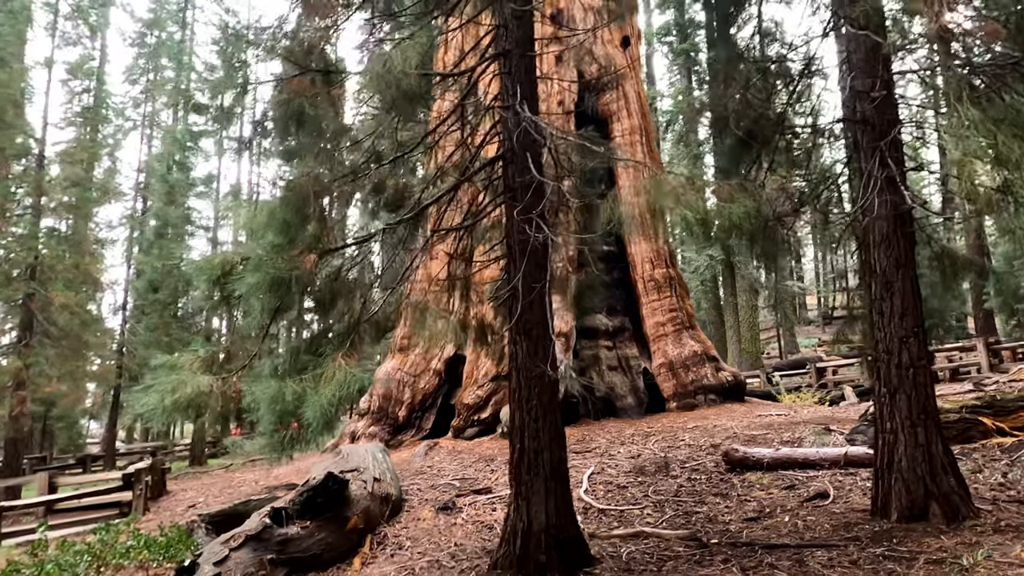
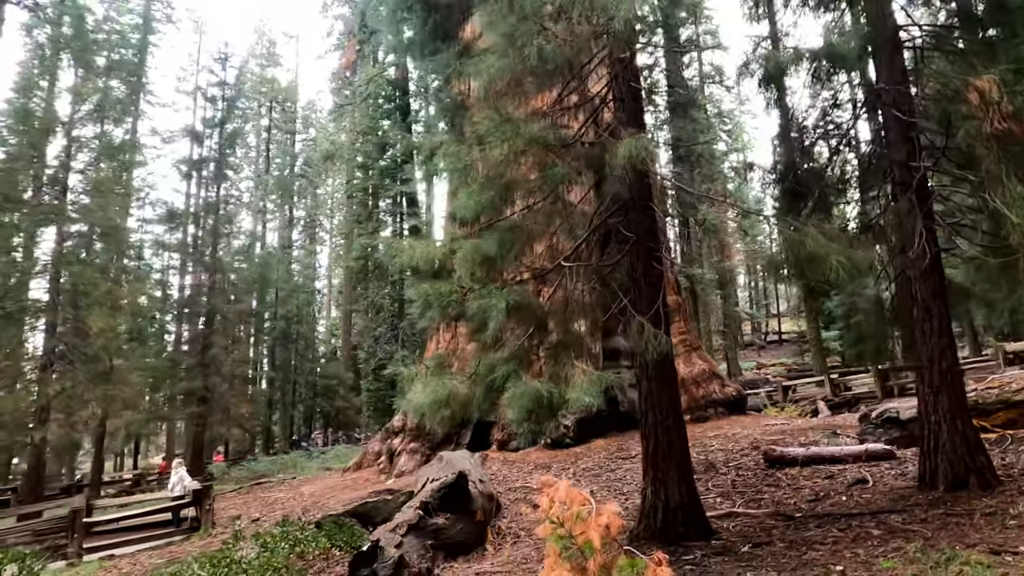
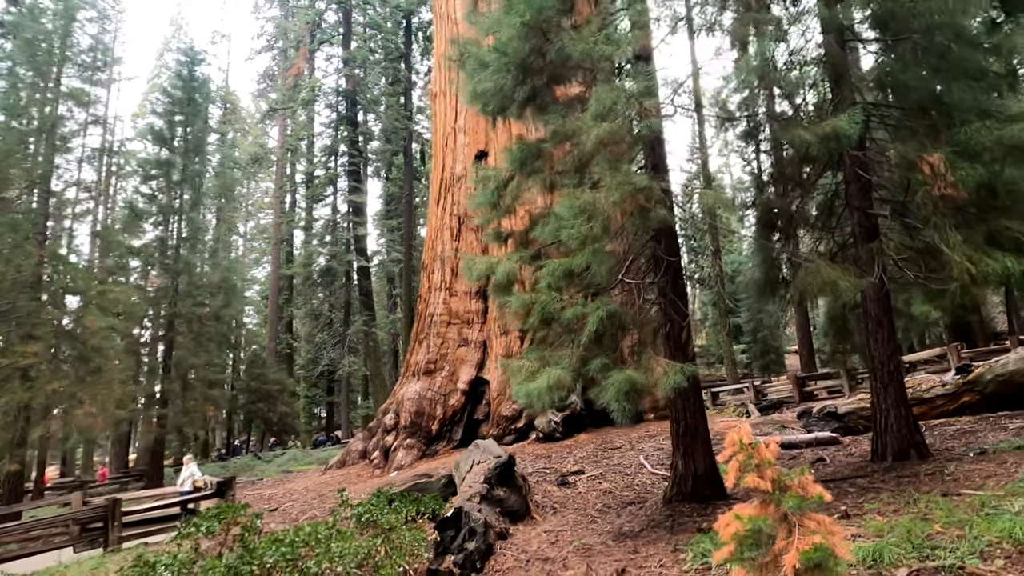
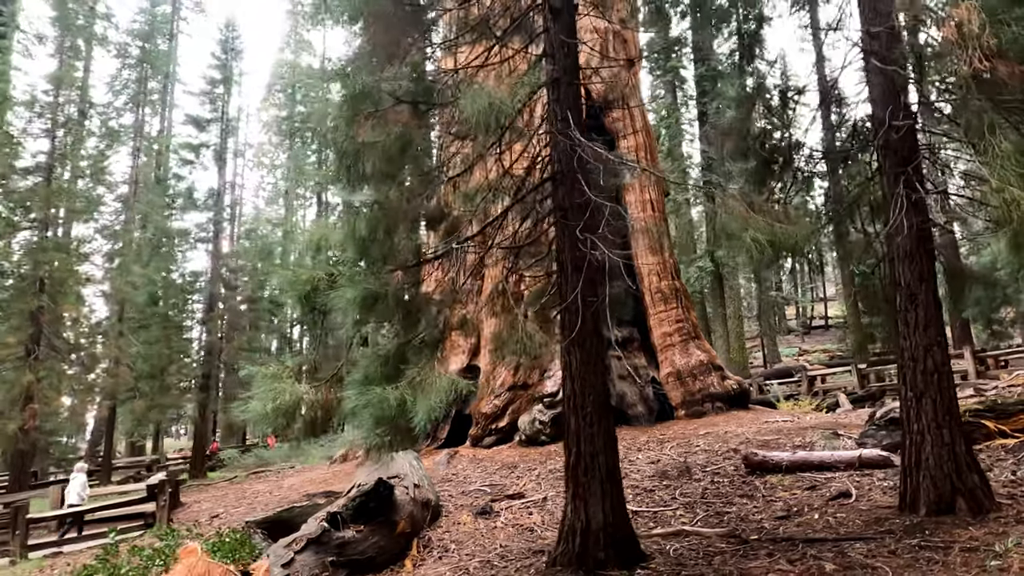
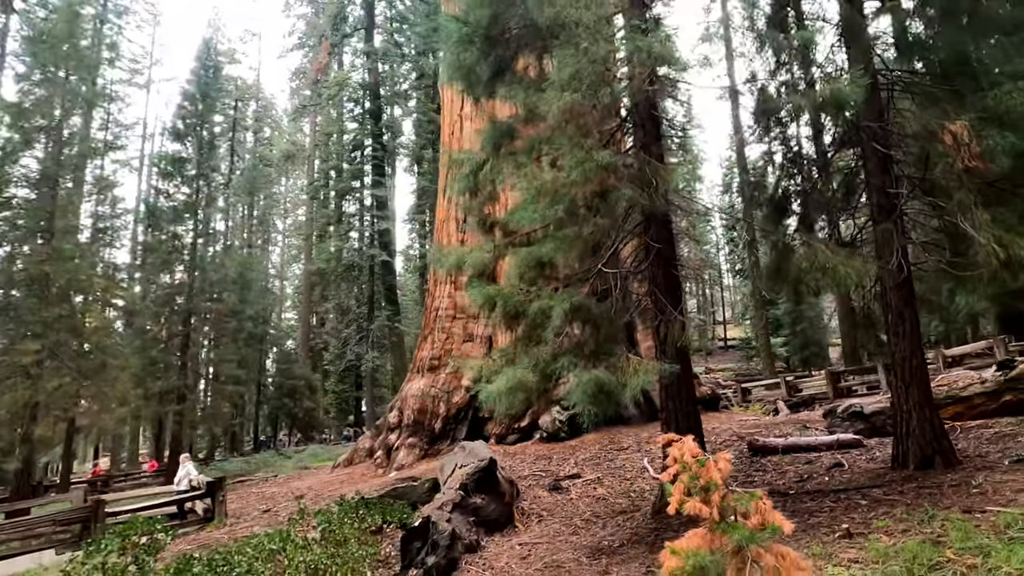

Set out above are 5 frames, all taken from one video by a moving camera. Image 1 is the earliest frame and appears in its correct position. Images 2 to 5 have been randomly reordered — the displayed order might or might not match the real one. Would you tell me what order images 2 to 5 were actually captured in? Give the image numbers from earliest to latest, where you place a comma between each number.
4, 2, 5, 3
